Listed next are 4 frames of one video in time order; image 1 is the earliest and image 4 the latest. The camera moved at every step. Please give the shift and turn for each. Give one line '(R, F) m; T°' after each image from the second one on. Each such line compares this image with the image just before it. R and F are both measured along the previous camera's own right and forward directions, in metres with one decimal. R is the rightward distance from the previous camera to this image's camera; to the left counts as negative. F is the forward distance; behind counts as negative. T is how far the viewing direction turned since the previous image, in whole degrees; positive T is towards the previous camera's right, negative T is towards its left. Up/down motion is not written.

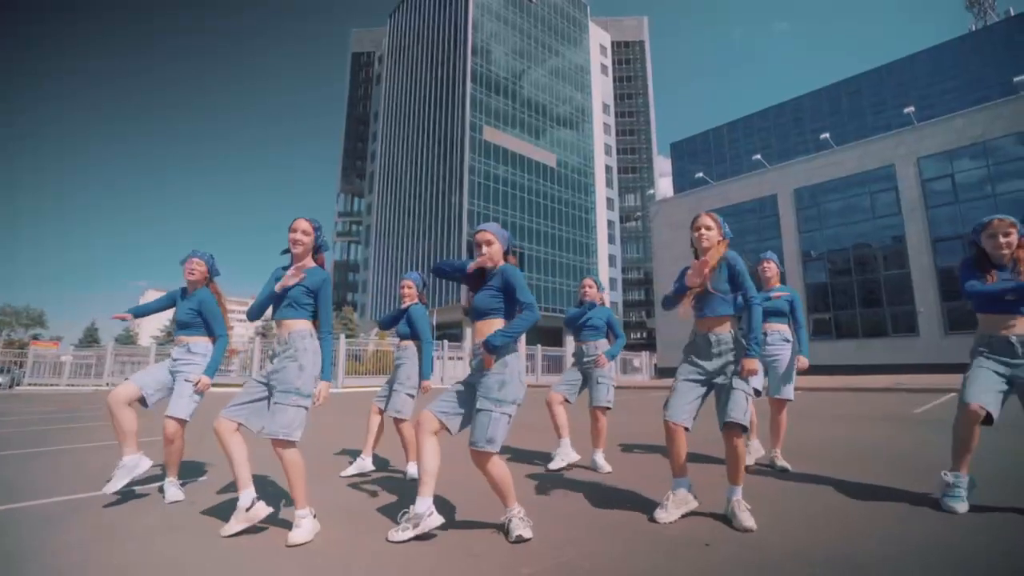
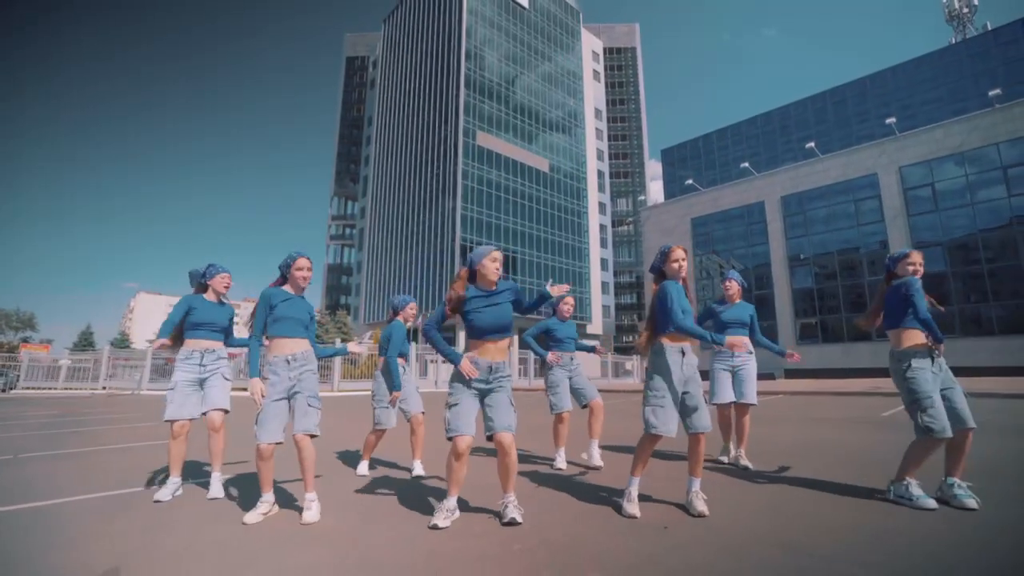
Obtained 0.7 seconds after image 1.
(0.0, -0.4) m; +1°
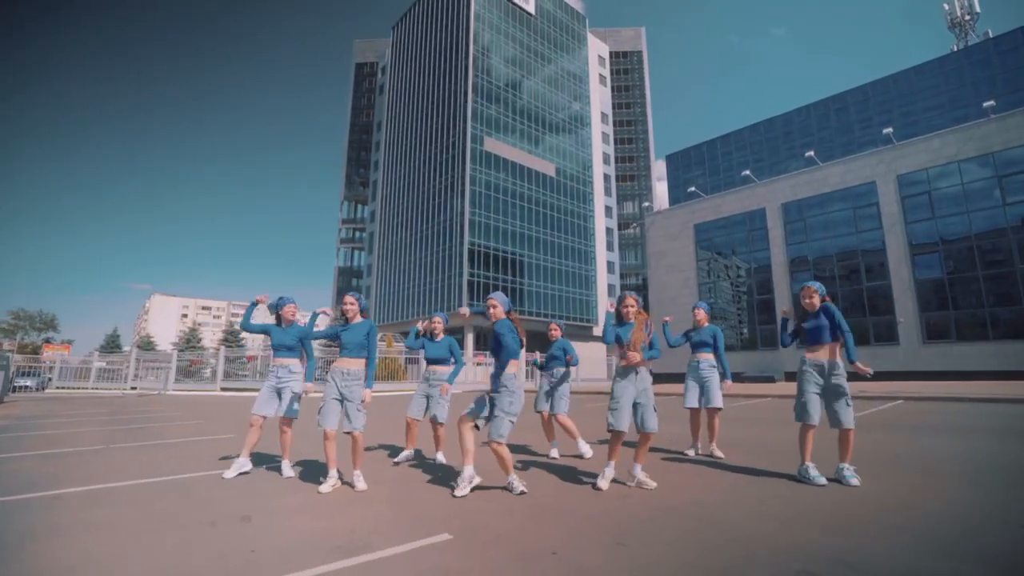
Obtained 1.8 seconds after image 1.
(+0.1, -1.0) m; -1°
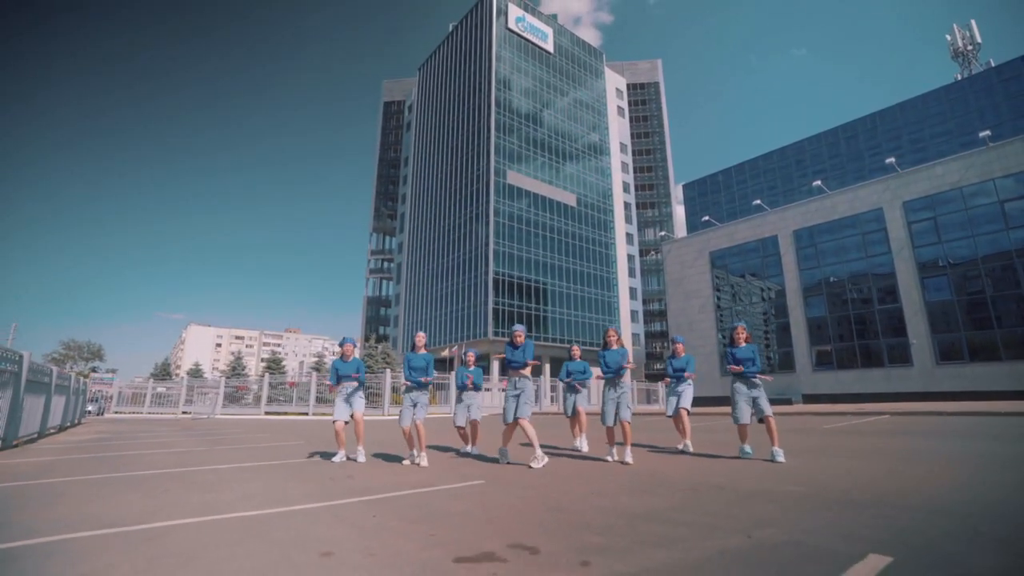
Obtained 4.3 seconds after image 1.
(+0.1, -1.6) m; -3°
